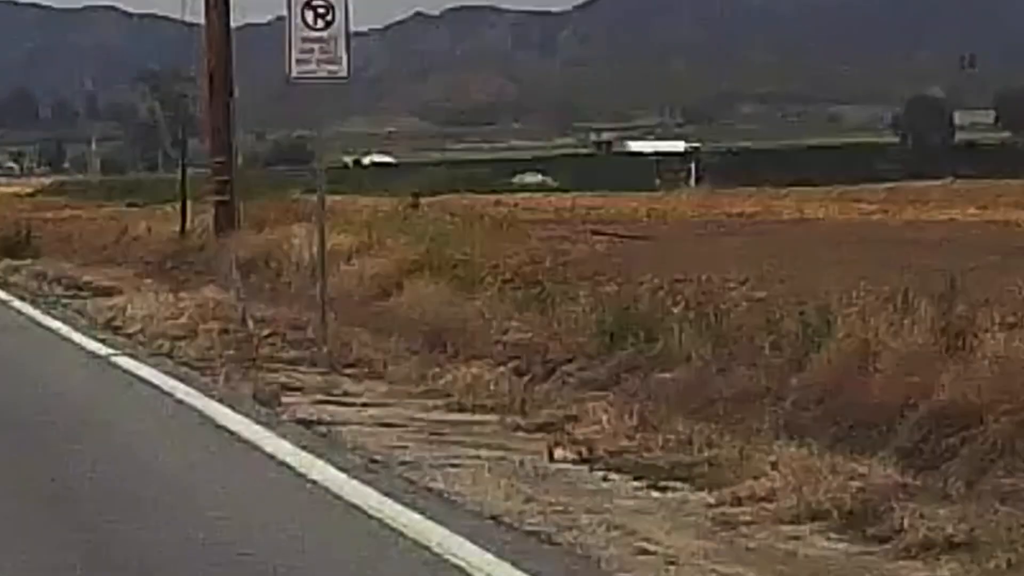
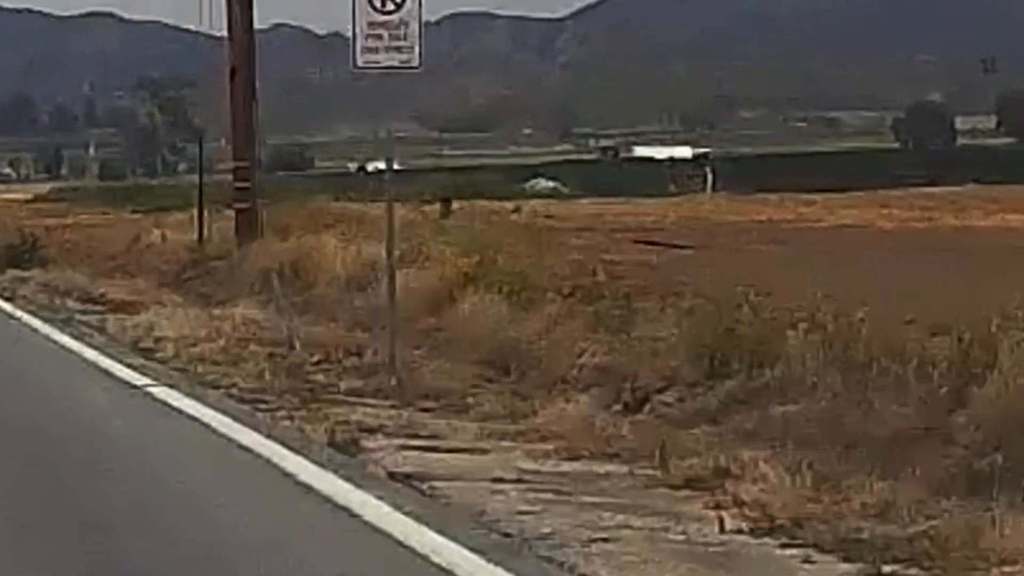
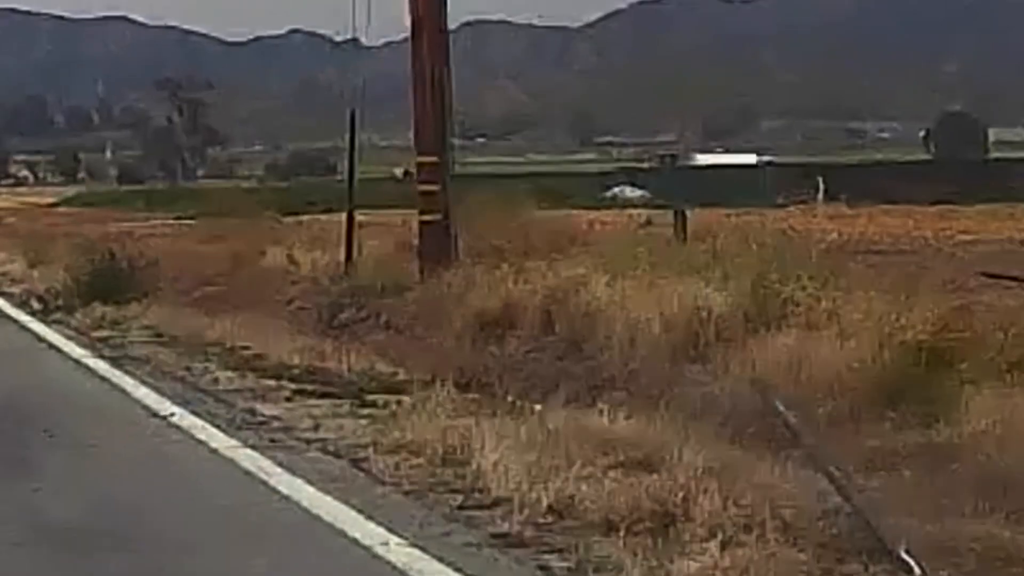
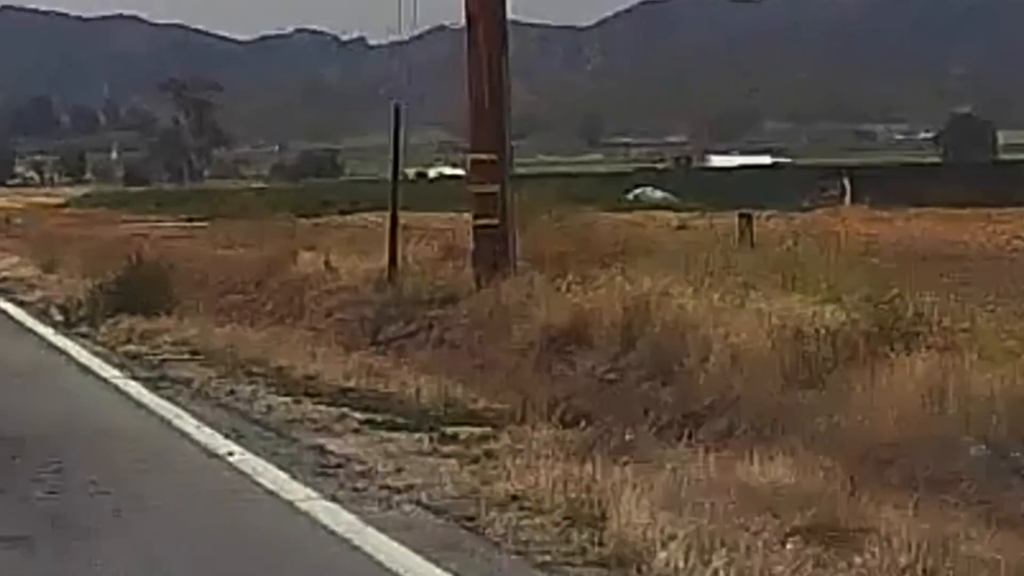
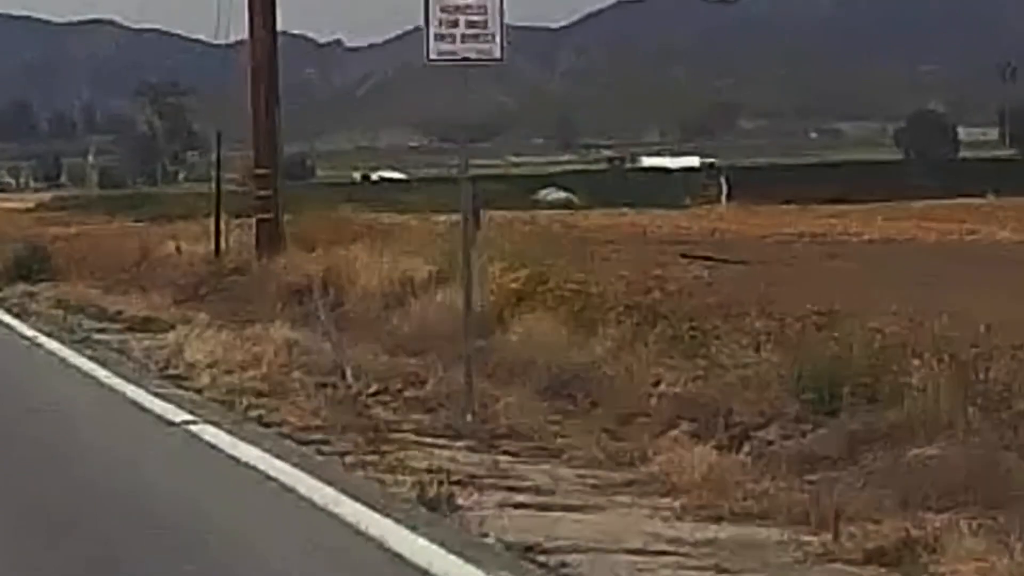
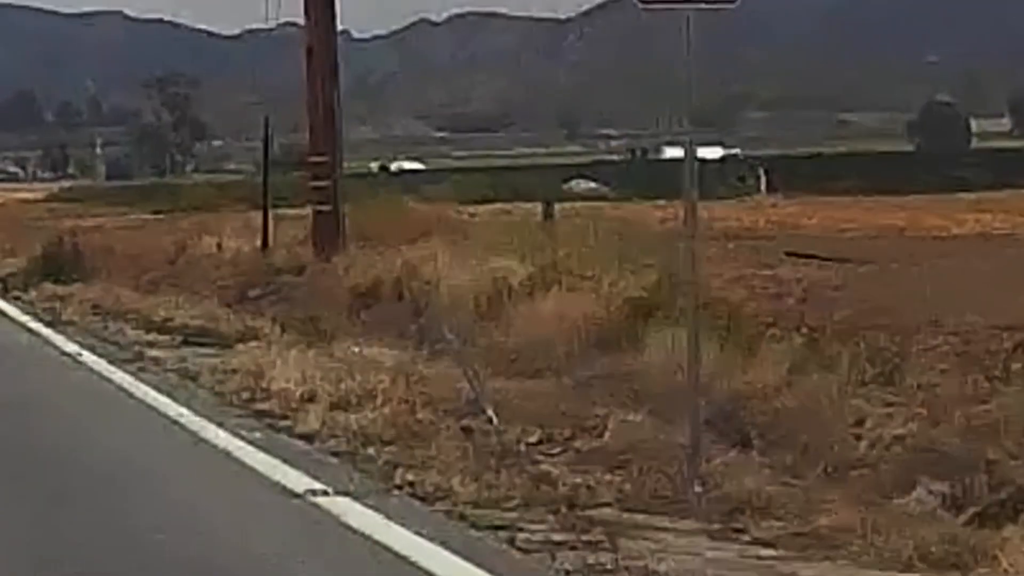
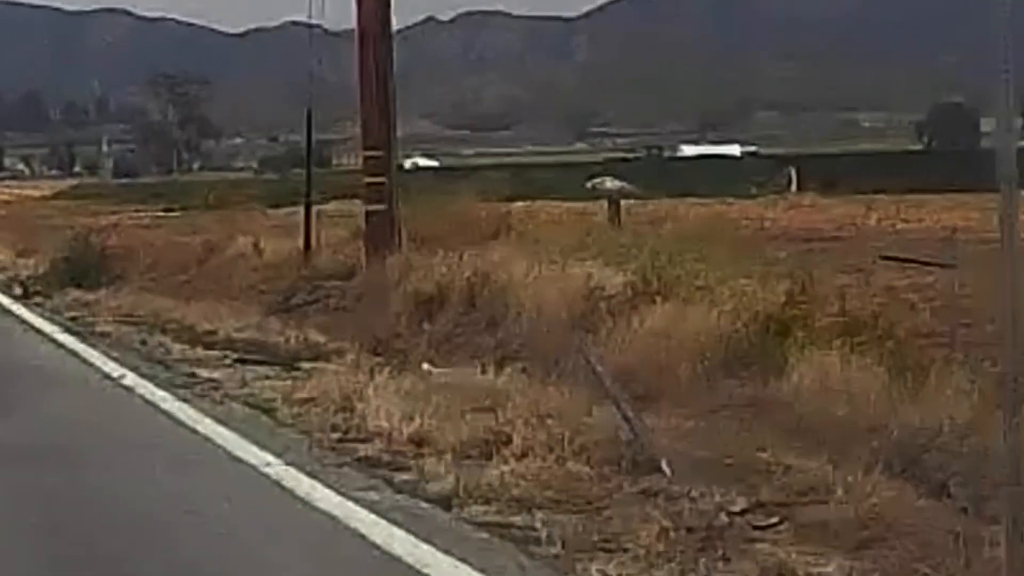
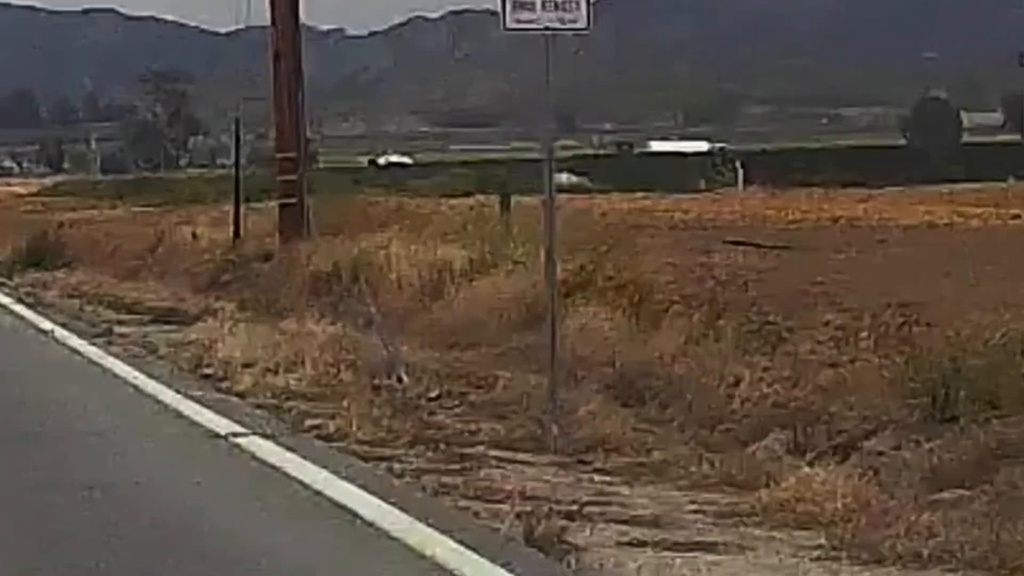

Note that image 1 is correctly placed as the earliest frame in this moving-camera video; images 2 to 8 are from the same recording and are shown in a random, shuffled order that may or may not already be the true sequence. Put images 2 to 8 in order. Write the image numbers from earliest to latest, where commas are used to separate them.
2, 5, 8, 6, 7, 3, 4
